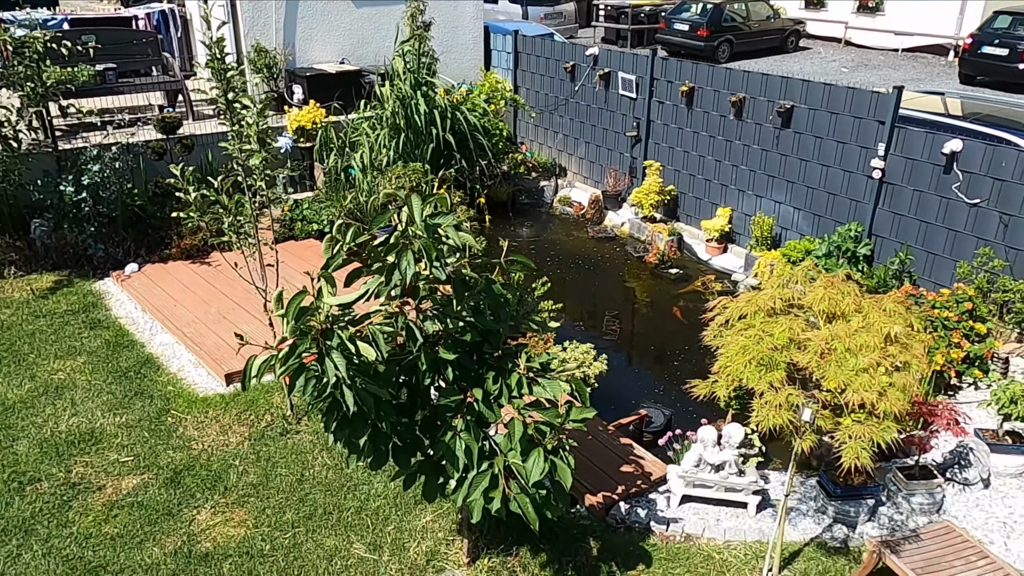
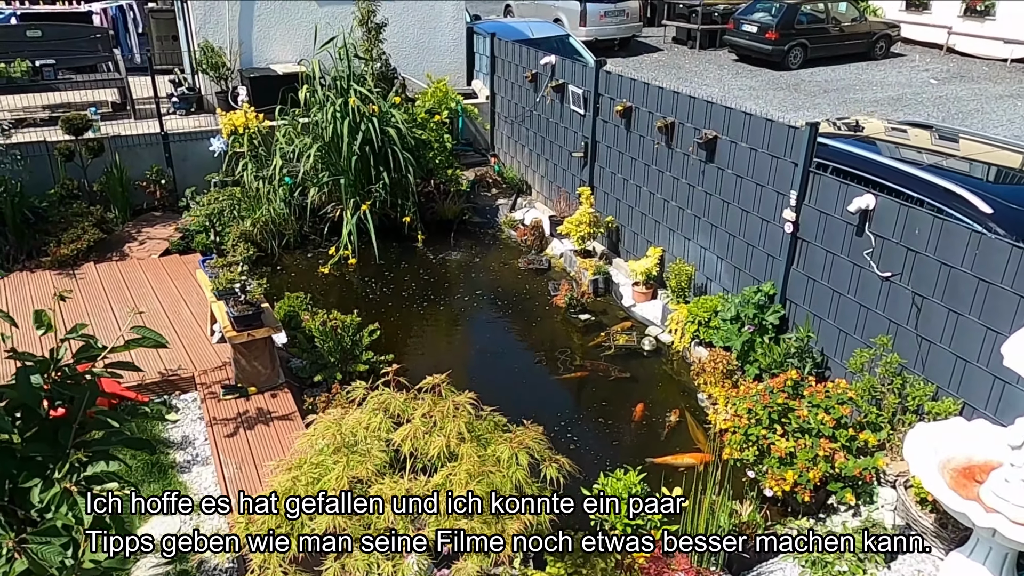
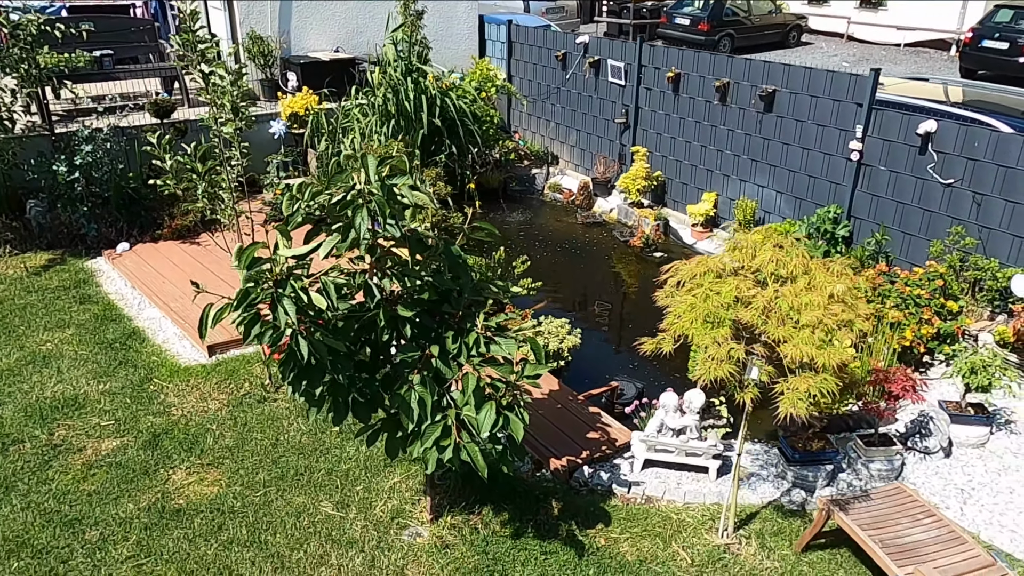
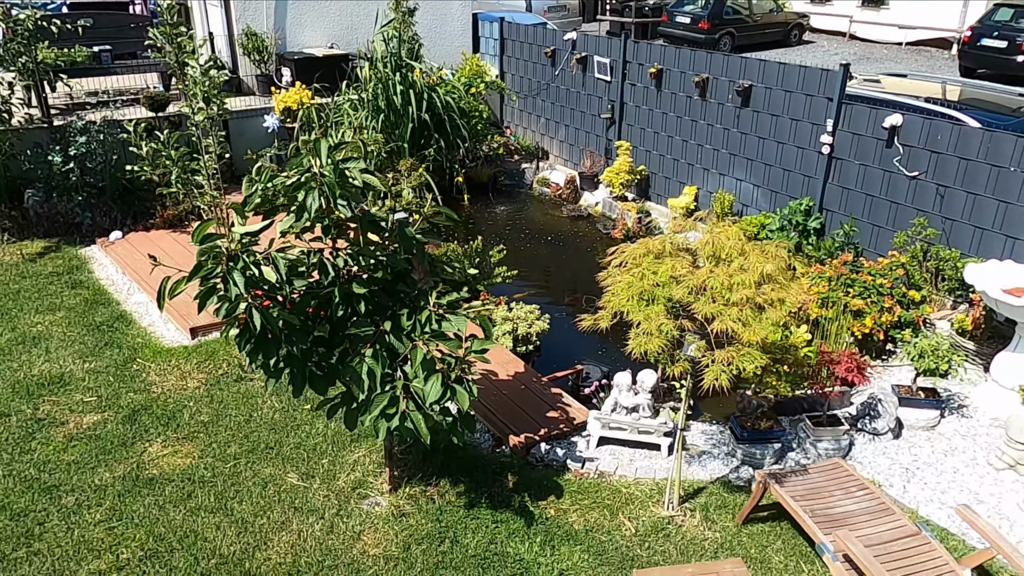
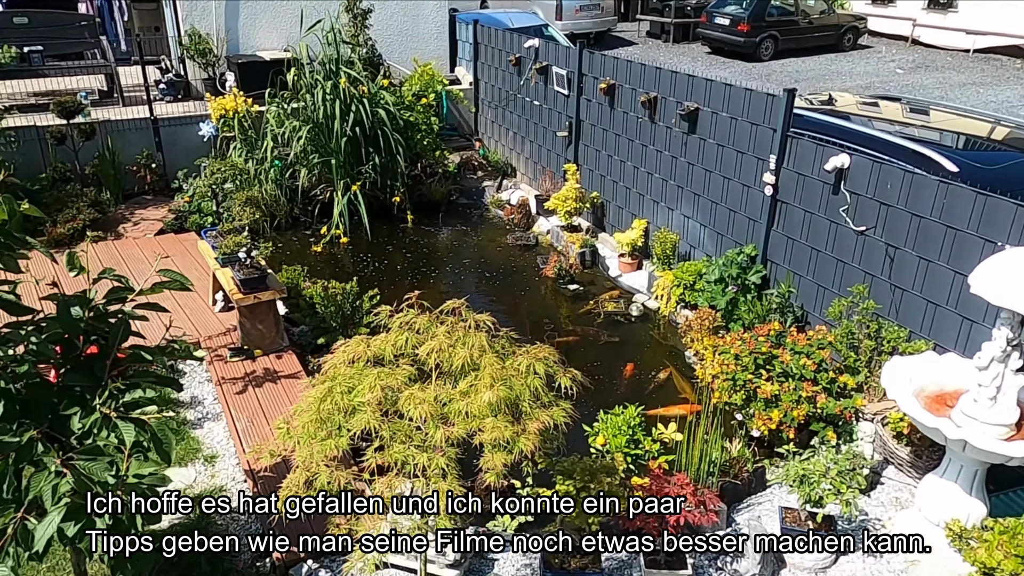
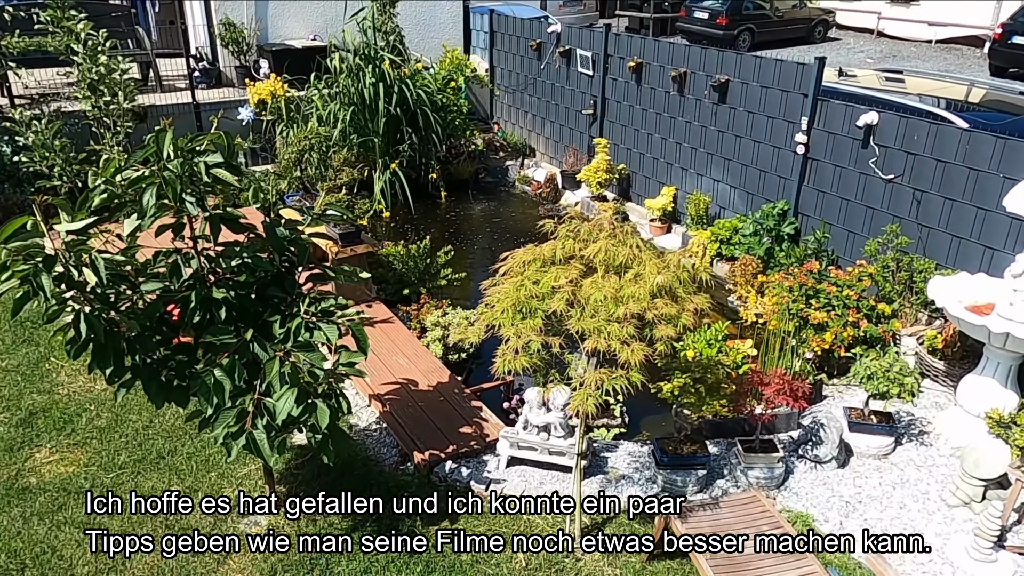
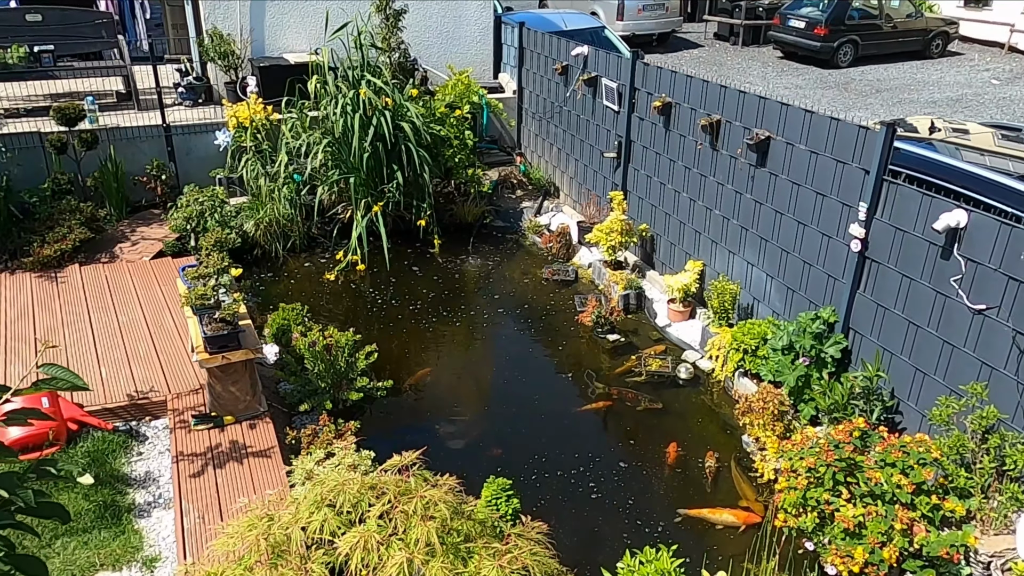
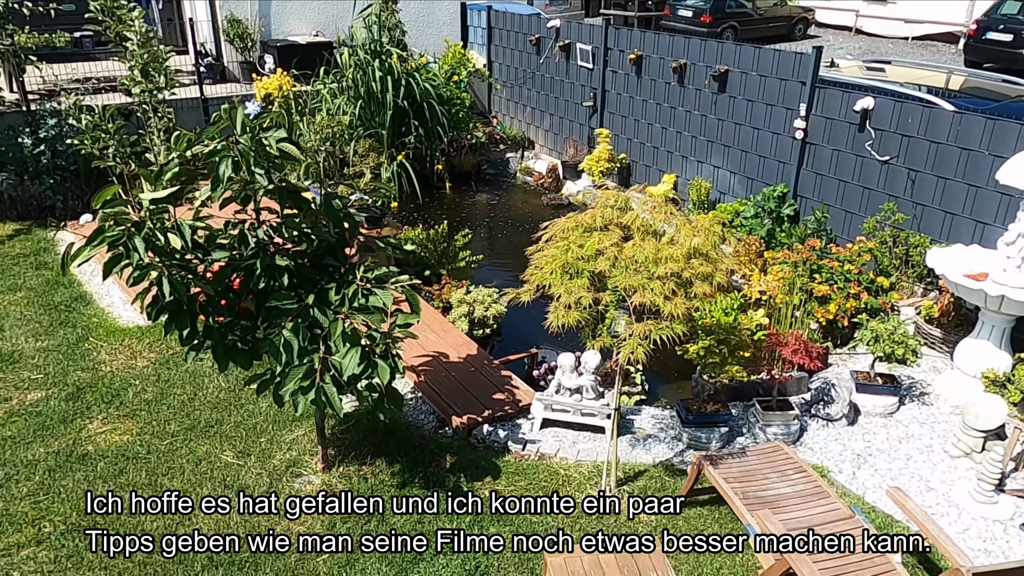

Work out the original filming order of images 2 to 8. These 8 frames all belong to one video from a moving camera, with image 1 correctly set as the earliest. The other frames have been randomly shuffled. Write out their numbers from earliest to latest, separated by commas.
3, 4, 8, 6, 5, 2, 7
